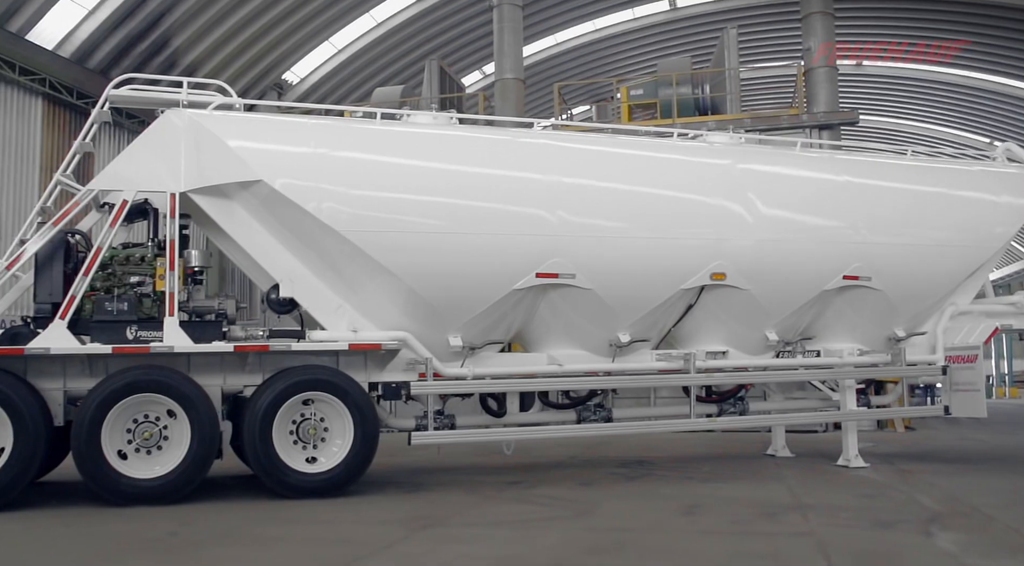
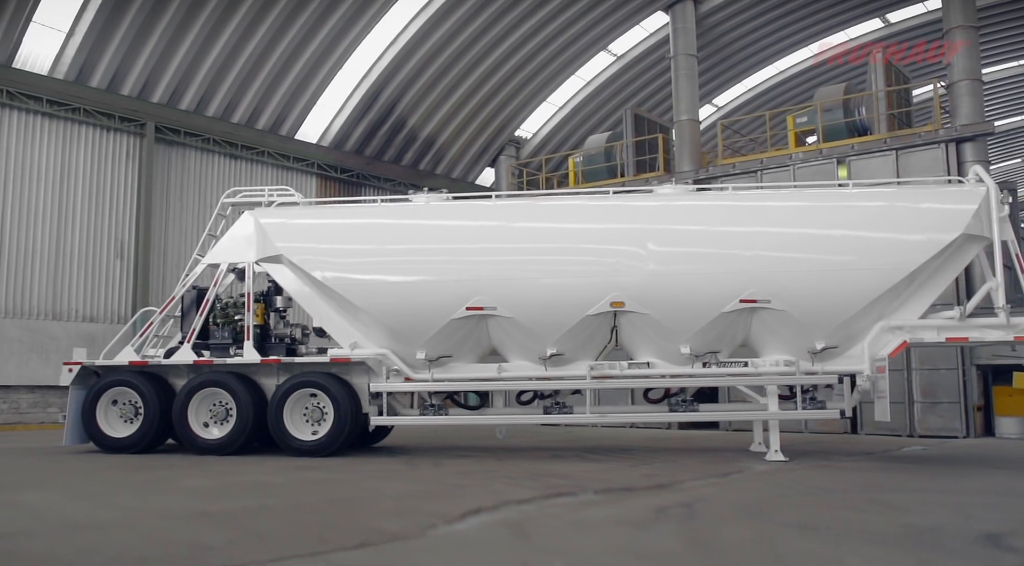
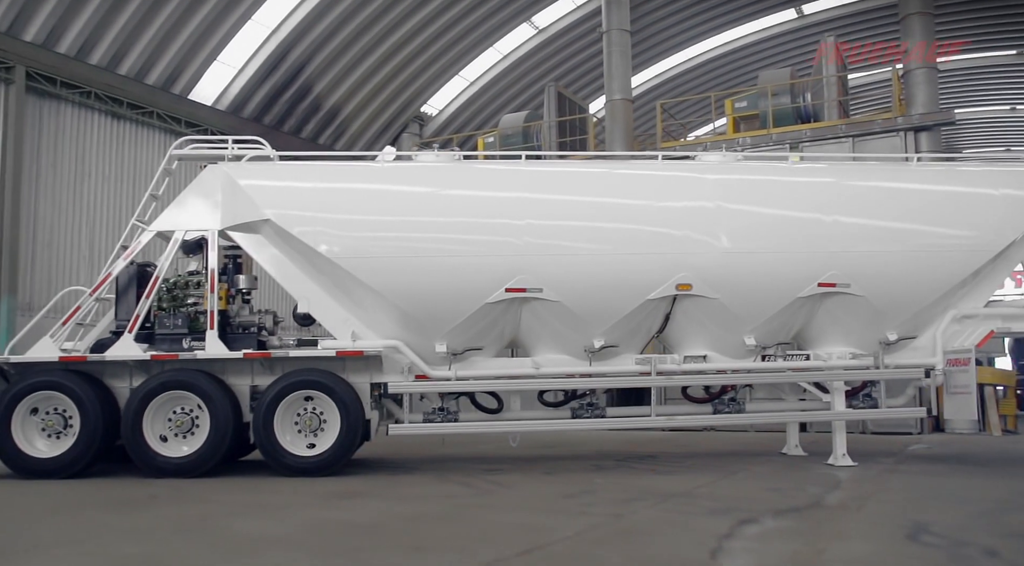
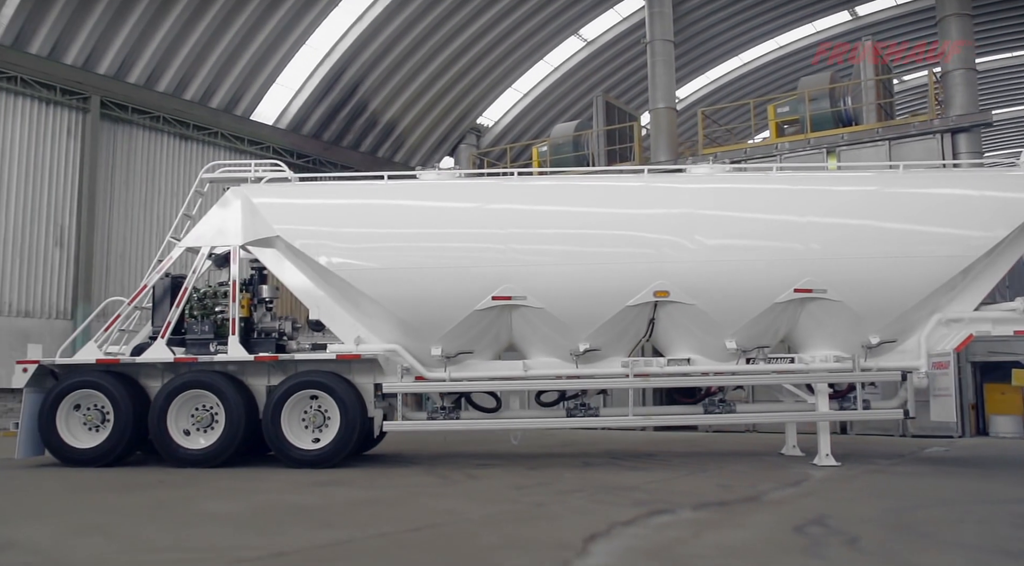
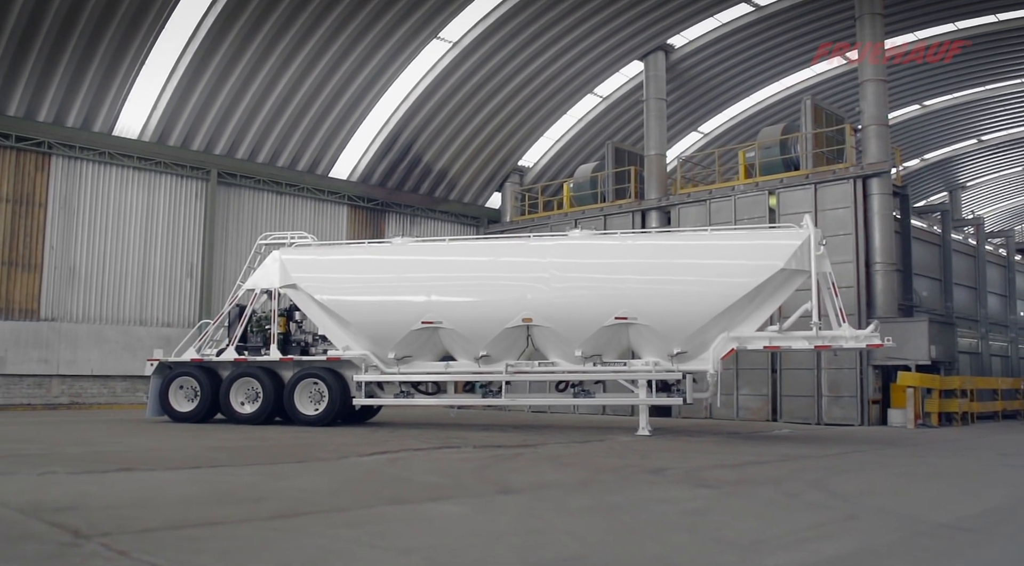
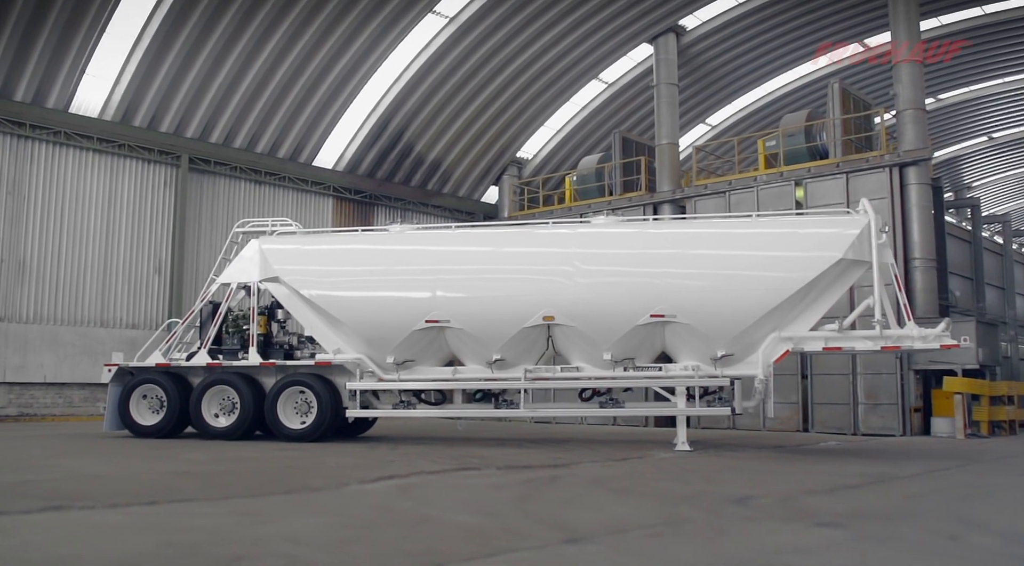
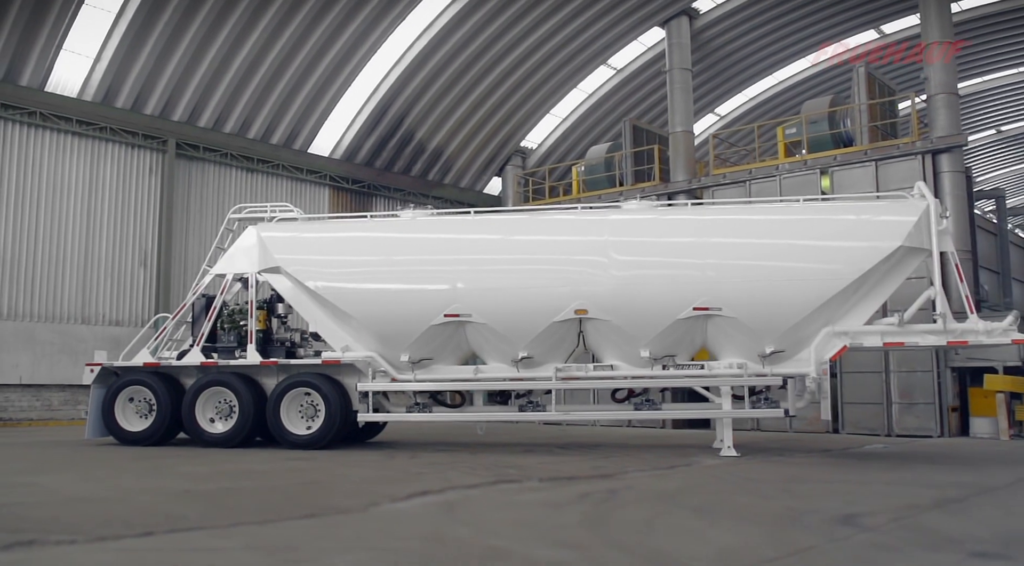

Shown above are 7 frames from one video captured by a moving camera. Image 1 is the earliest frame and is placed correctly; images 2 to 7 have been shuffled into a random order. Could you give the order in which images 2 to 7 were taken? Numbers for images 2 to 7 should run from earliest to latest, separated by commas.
3, 4, 2, 7, 6, 5
